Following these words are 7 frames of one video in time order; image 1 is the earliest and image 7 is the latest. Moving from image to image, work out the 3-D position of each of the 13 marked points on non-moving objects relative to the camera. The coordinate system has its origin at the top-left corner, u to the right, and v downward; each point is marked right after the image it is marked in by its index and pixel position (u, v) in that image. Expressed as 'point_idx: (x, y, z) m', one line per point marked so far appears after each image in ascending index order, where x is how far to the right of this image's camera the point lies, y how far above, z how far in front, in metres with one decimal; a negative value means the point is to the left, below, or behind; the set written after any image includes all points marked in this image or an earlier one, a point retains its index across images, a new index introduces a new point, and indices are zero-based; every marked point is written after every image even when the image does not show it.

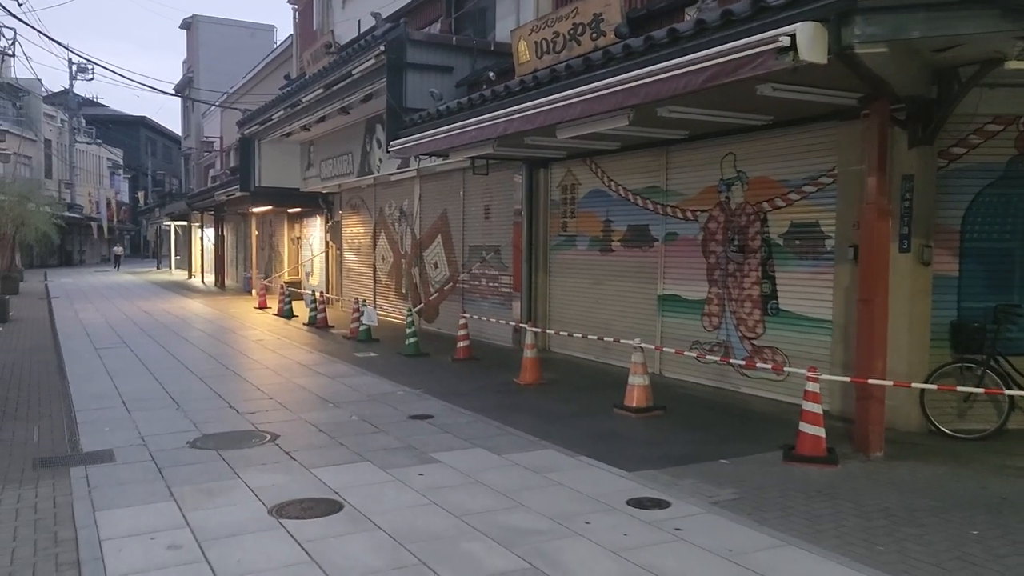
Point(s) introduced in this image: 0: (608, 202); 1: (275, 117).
0: (+1.4, +1.3, +12.2) m
1: (-5.6, +4.0, +19.5) m
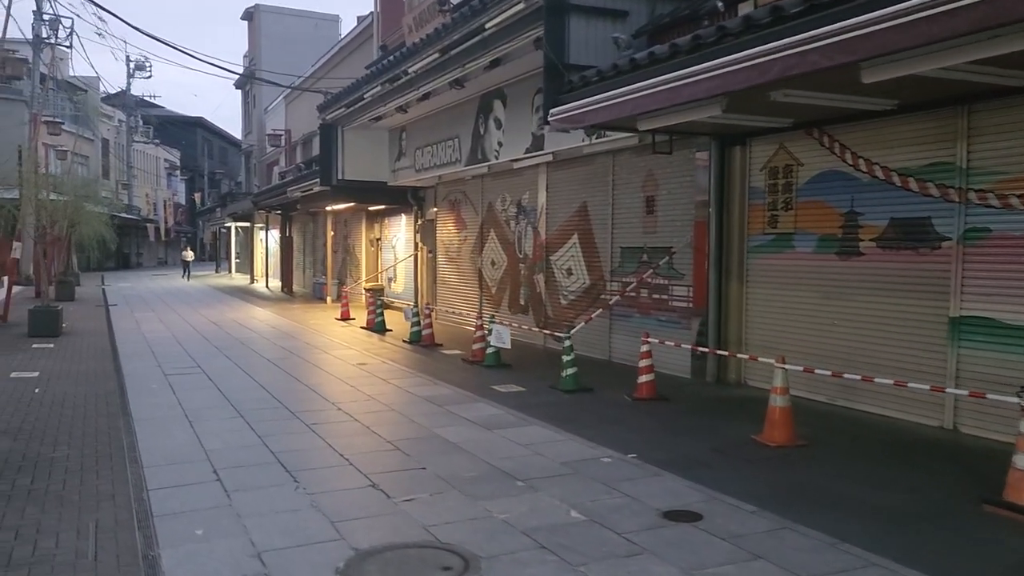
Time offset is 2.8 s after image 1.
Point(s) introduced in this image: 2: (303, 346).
0: (+3.6, +1.1, +8.9) m
1: (-2.9, +3.8, +16.6) m
2: (-3.9, -1.1, +15.5) m
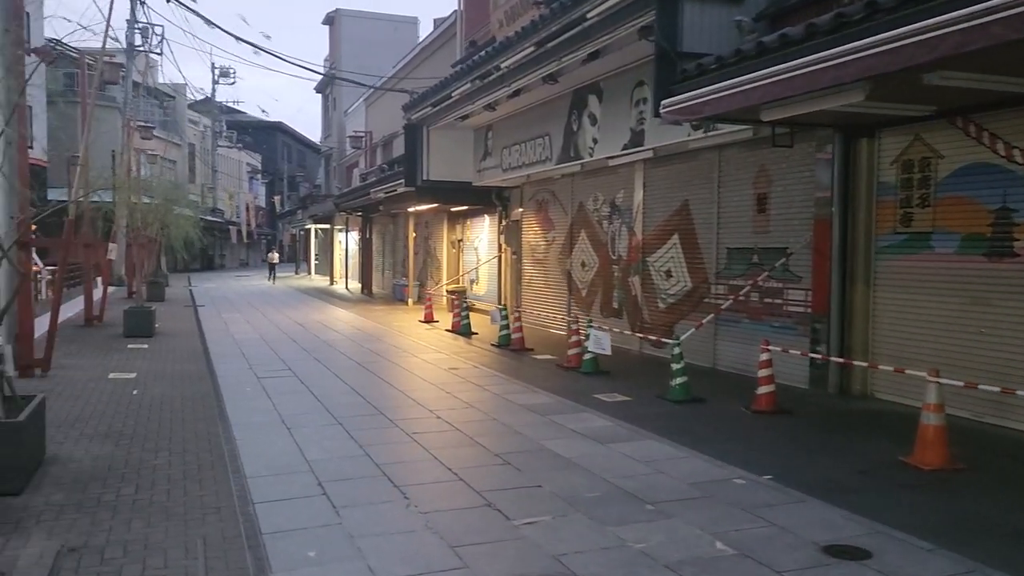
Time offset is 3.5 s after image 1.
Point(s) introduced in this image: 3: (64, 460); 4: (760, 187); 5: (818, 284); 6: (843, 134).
0: (+4.8, +1.0, +8.0) m
1: (-1.1, +3.7, +16.3) m
2: (-2.2, -1.1, +15.2) m
3: (-3.8, -1.5, +7.0) m
4: (+3.3, +1.3, +11.0) m
5: (+3.7, +0.1, +10.0) m
6: (+3.8, +1.8, +9.6) m
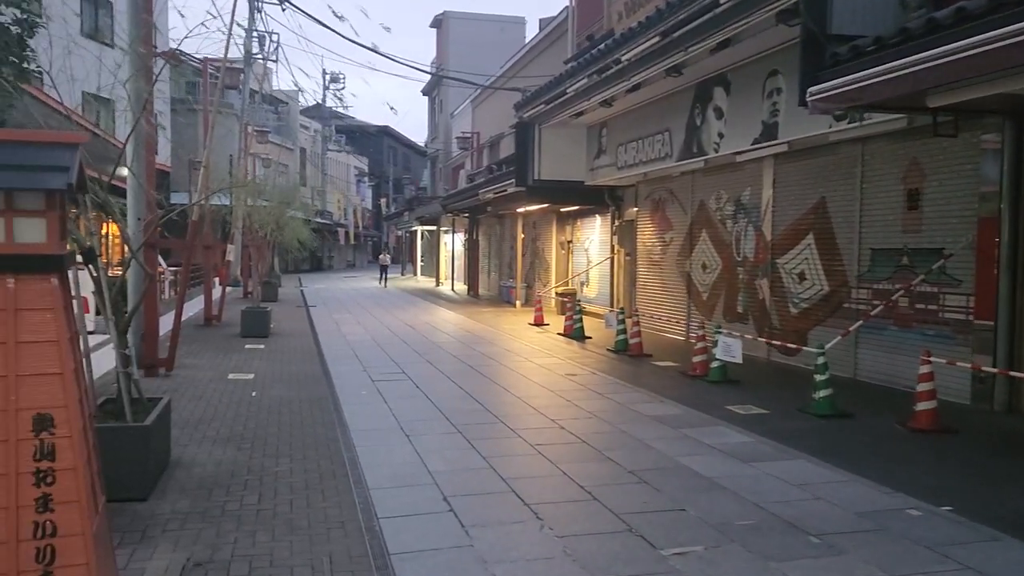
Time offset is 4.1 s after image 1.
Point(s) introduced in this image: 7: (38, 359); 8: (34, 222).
0: (+5.9, +1.0, +6.9) m
1: (+1.1, +3.7, +15.8) m
2: (-0.2, -1.1, +14.9) m
3: (-2.7, -1.5, +6.9) m
4: (+4.8, +1.3, +10.0) m
5: (+5.1, 0.0, +8.9) m
6: (+5.2, +1.7, +8.5) m
7: (-2.1, -0.3, +3.7) m
8: (-2.2, +0.3, +3.7) m
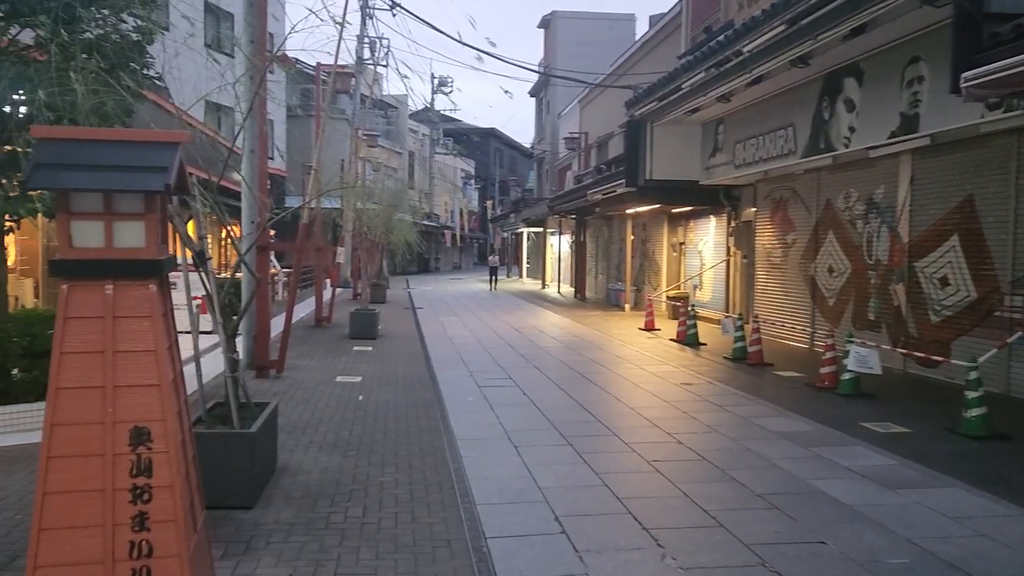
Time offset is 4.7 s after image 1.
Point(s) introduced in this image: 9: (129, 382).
0: (+6.8, +0.9, +5.7) m
1: (+3.1, +3.6, +15.1) m
2: (+1.7, -1.2, +14.3) m
3: (-1.8, -1.5, +6.8) m
4: (+6.1, +1.2, +8.9) m
5: (+6.2, -0.1, +7.8) m
6: (+6.3, +1.7, +7.4) m
7: (-1.6, -0.3, +3.5) m
8: (-1.6, +0.3, +3.6) m
9: (-1.6, -0.4, +3.5) m
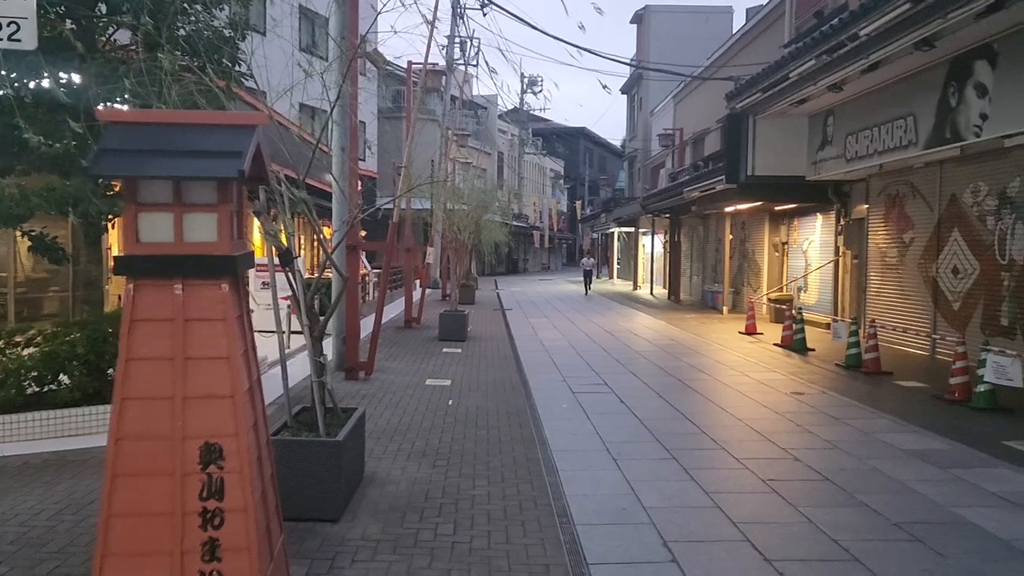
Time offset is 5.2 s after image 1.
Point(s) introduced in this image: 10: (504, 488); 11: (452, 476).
0: (+7.4, +0.9, +4.4) m
1: (+4.8, +3.6, +14.2) m
2: (+3.3, -1.2, +13.6) m
3: (-1.0, -1.5, +6.4) m
4: (+7.1, +1.2, +7.7) m
5: (+7.0, -0.1, +6.6) m
6: (+7.1, +1.6, +6.2) m
7: (-1.2, -0.3, +3.2) m
8: (-1.2, +0.3, +3.2) m
9: (-1.2, -0.4, +3.2) m
10: (-0.1, -1.5, +6.3) m
11: (-0.5, -1.5, +6.6) m
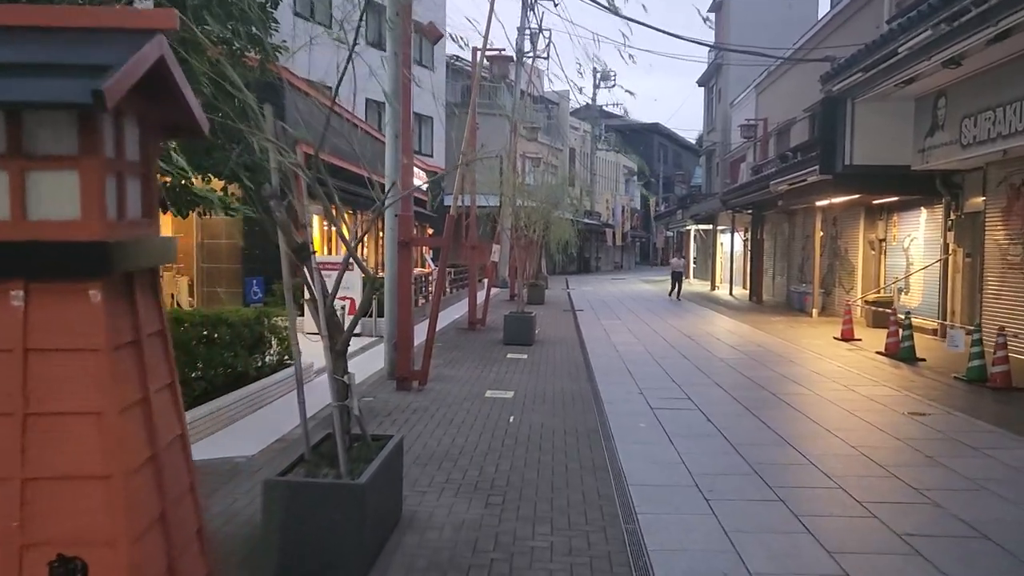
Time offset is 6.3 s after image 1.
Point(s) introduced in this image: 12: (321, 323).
0: (+7.7, +0.8, +2.6) m
1: (+5.9, +3.6, +12.6) m
2: (+4.3, -1.3, +12.1) m
3: (-0.6, -1.5, +5.3) m
4: (+7.6, +1.1, +5.9) m
5: (+7.5, -0.2, +4.8) m
6: (+7.5, +1.6, +4.4) m
7: (-1.0, -0.4, +2.1) m
8: (-1.0, +0.3, +2.1) m
9: (-1.0, -0.4, +2.1) m
10: (+0.3, -1.5, +5.1) m
11: (0.0, -1.5, +5.5) m
12: (-1.1, -0.2, +4.7) m
